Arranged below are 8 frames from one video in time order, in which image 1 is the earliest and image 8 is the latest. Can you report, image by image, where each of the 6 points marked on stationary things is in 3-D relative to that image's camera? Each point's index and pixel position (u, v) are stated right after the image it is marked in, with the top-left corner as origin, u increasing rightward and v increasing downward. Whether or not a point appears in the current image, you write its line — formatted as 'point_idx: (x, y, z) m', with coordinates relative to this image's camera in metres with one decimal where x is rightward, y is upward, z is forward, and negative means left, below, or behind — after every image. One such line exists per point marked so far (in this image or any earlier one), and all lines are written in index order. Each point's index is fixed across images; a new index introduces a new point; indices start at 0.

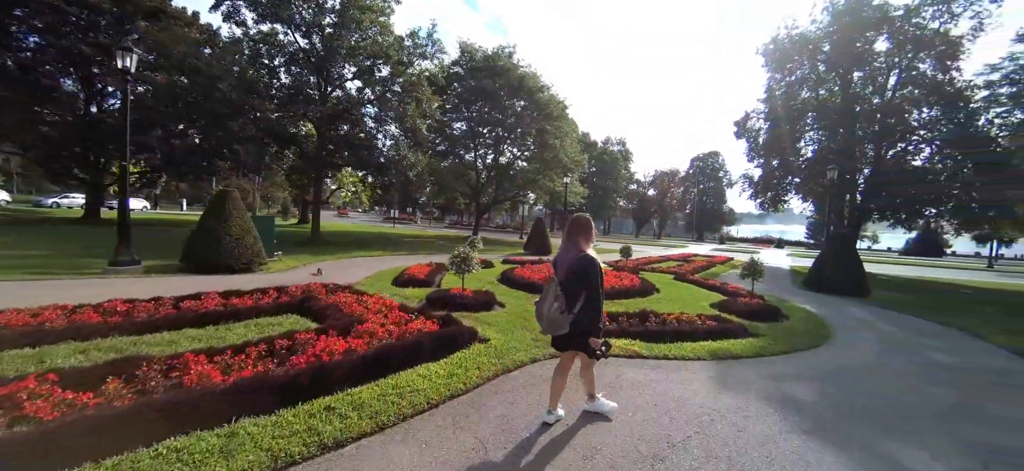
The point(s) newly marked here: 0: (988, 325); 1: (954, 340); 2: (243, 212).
0: (+11.3, -2.0, +9.4) m
1: (+8.3, -1.8, +7.5) m
2: (-7.1, +0.6, +10.3) m
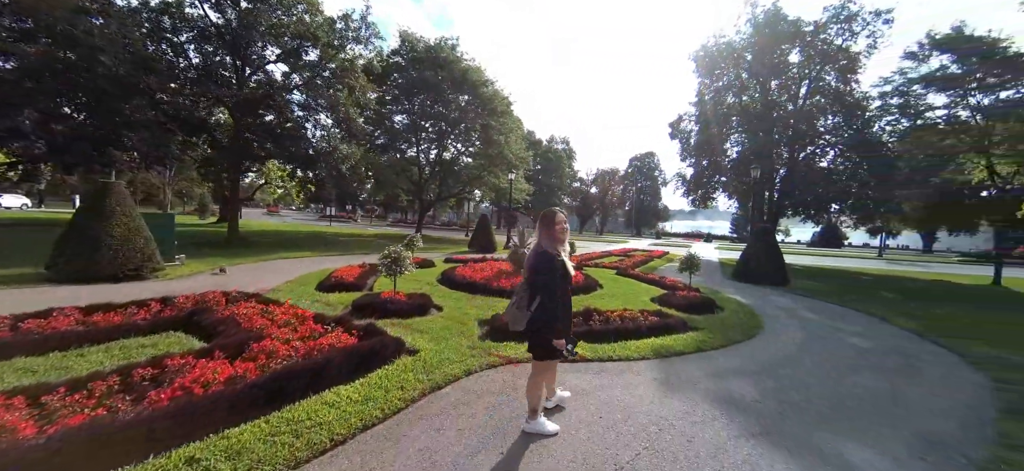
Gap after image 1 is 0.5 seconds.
0: (+9.8, -1.8, +10.4) m
1: (+7.1, -1.7, +8.0) m
2: (-8.5, +0.6, +8.8) m
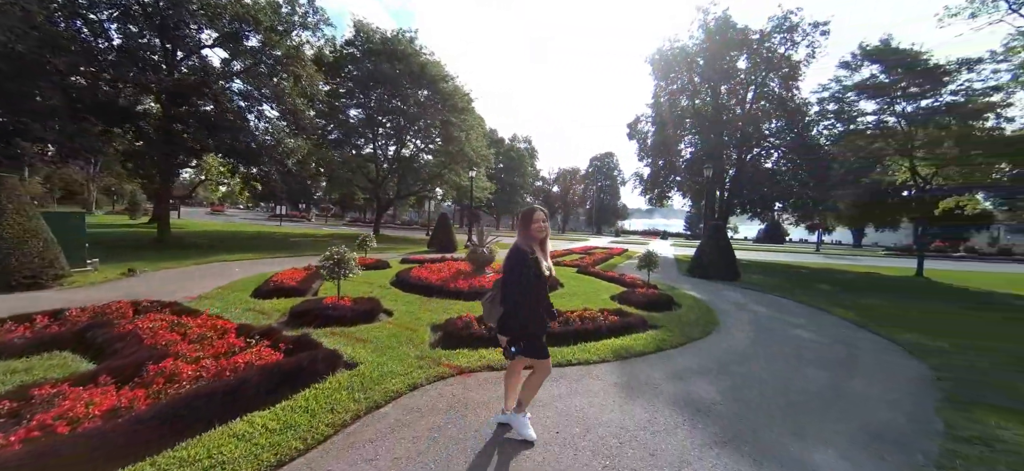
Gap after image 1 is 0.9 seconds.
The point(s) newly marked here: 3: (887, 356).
0: (+8.8, -1.7, +10.9) m
1: (+6.2, -1.6, +8.3) m
2: (-9.3, +0.6, +7.6) m
3: (+5.2, -1.7, +5.5) m
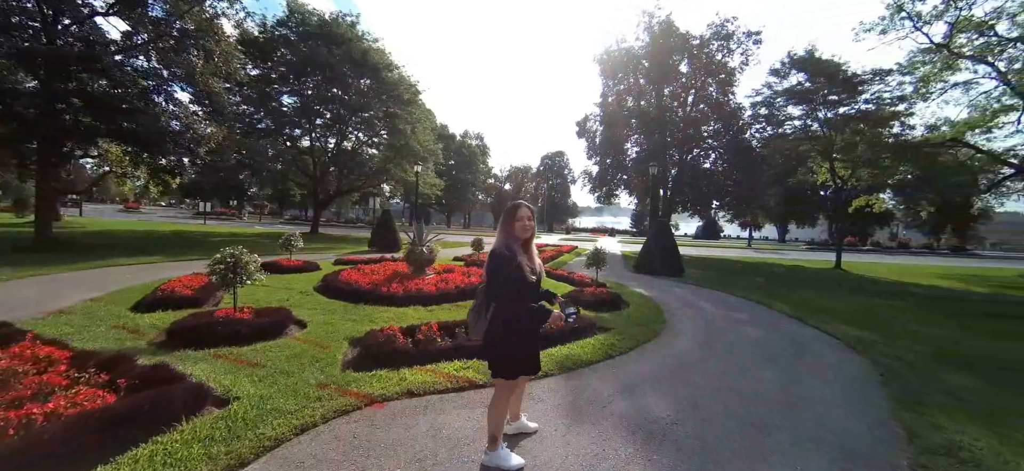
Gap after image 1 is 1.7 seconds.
0: (+7.3, -1.6, +11.2) m
1: (+5.1, -1.5, +8.4) m
2: (-10.3, +0.6, +5.8) m
3: (+4.4, -1.6, +5.5) m
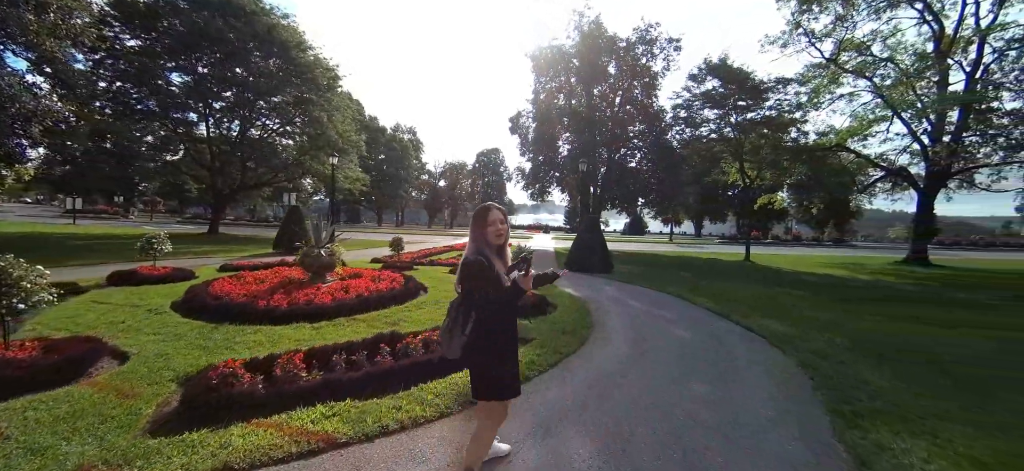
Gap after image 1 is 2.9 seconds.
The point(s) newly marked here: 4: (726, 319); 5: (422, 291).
0: (+5.1, -1.5, +11.4) m
1: (+3.4, -1.5, +8.2) m
2: (-11.4, +0.5, +3.2) m
3: (+3.2, -1.5, +5.3) m
4: (+3.6, -1.4, +6.7) m
5: (-1.8, -1.1, +7.6) m
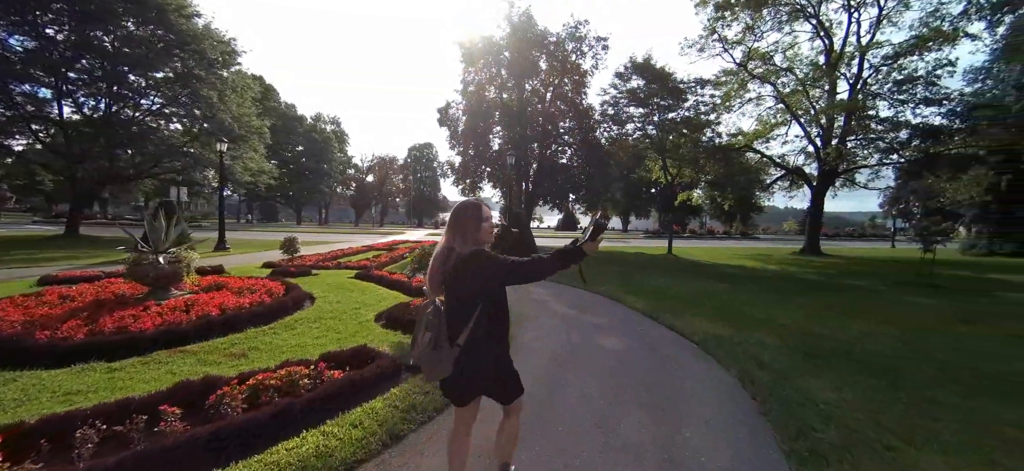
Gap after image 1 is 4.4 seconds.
0: (+3.0, -1.4, +11.0) m
1: (+1.8, -1.4, +7.6) m
2: (-12.1, +0.3, +0.3) m
3: (+2.0, -1.5, +4.7) m
4: (+2.2, -1.3, +6.2) m
5: (-3.3, -1.1, +6.2) m
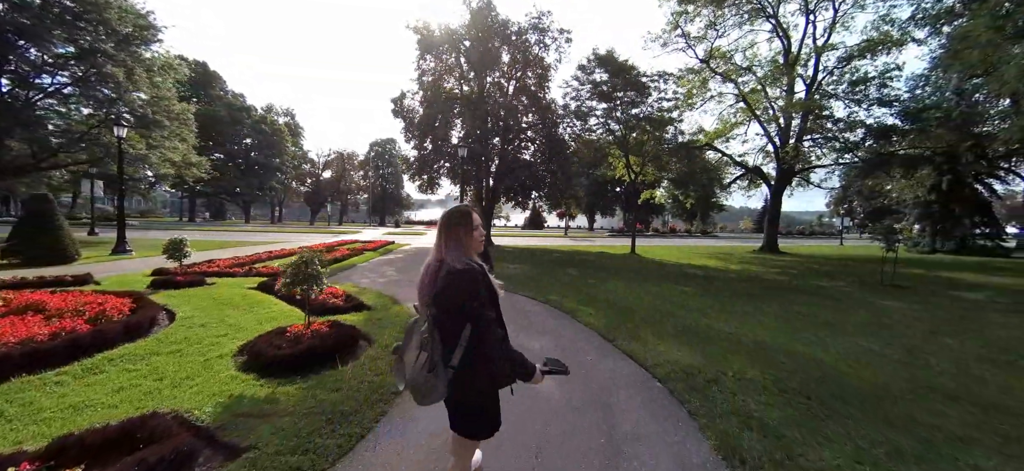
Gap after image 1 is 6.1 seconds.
0: (+1.6, -1.4, +10.0) m
1: (+0.7, -1.4, +6.5) m
2: (-12.5, +0.2, -1.9) m
3: (+1.2, -1.5, +3.6) m
4: (+1.3, -1.3, +5.1) m
5: (-4.2, -1.1, +4.7) m
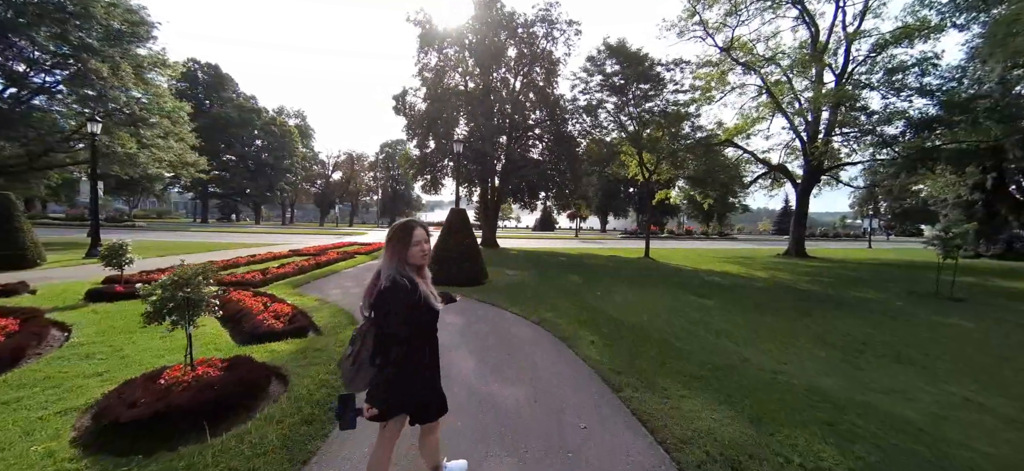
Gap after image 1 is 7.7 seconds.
0: (+1.5, -1.5, +8.8) m
1: (+0.5, -1.5, +5.4) m
2: (-13.0, +0.2, -2.6) m
3: (+0.9, -1.6, +2.4) m
4: (+1.0, -1.4, +4.0) m
5: (-4.5, -1.2, +3.7) m
